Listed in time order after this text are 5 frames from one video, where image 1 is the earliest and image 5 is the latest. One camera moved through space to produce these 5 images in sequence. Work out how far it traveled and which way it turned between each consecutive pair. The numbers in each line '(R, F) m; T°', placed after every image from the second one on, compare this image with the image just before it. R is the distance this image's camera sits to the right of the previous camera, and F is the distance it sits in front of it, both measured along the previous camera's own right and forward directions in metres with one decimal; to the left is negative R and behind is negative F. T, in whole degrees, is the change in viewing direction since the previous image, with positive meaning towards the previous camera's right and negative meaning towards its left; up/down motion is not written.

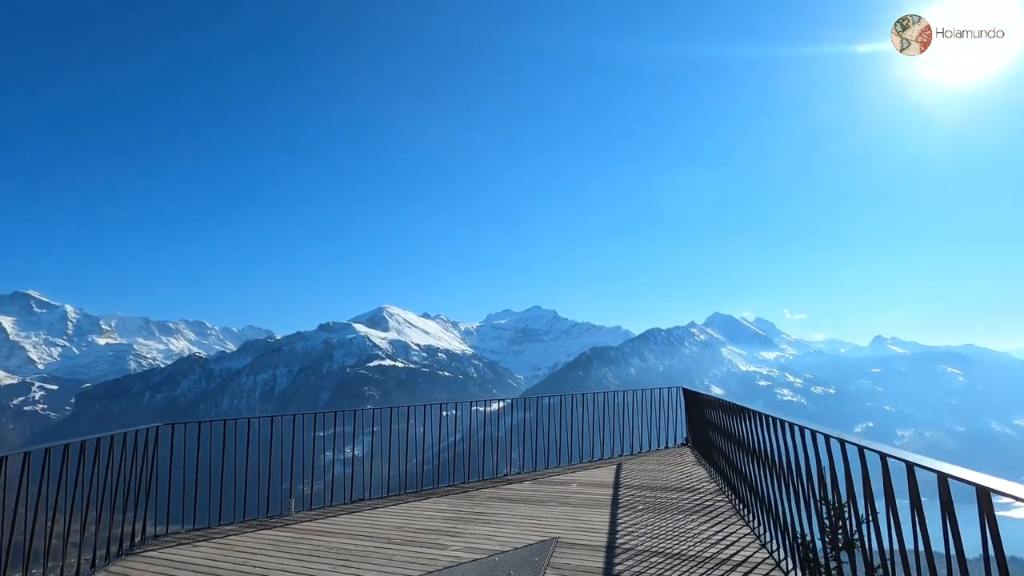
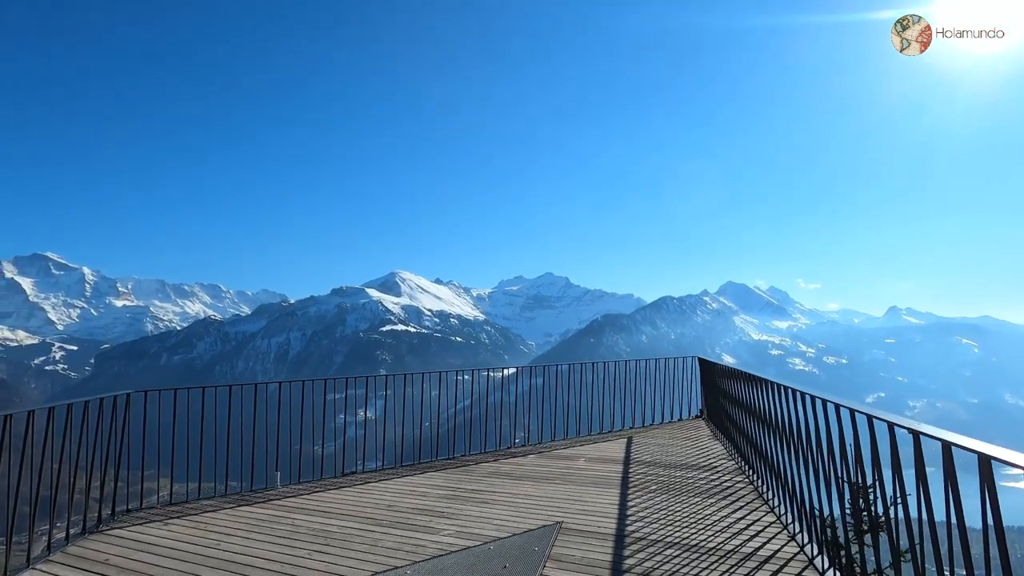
(+0.1, +0.5) m; -1°
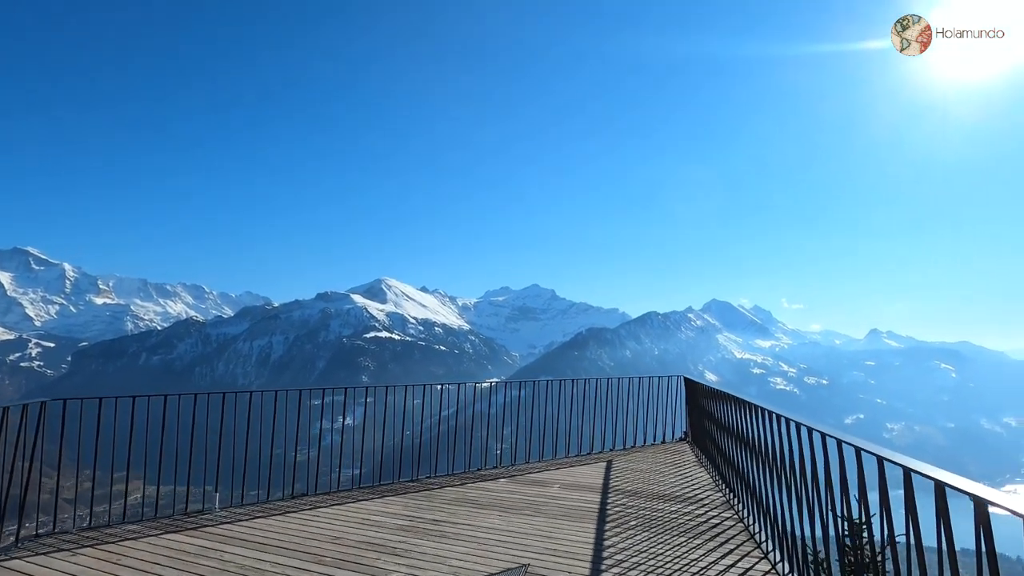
(+0.1, +0.5) m; +1°
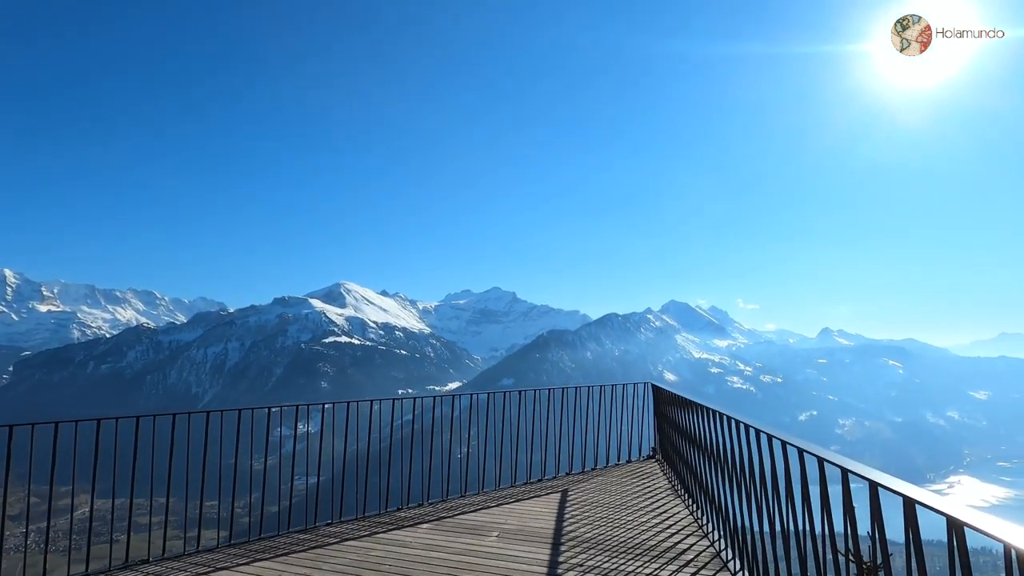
(+0.3, +1.3) m; +4°
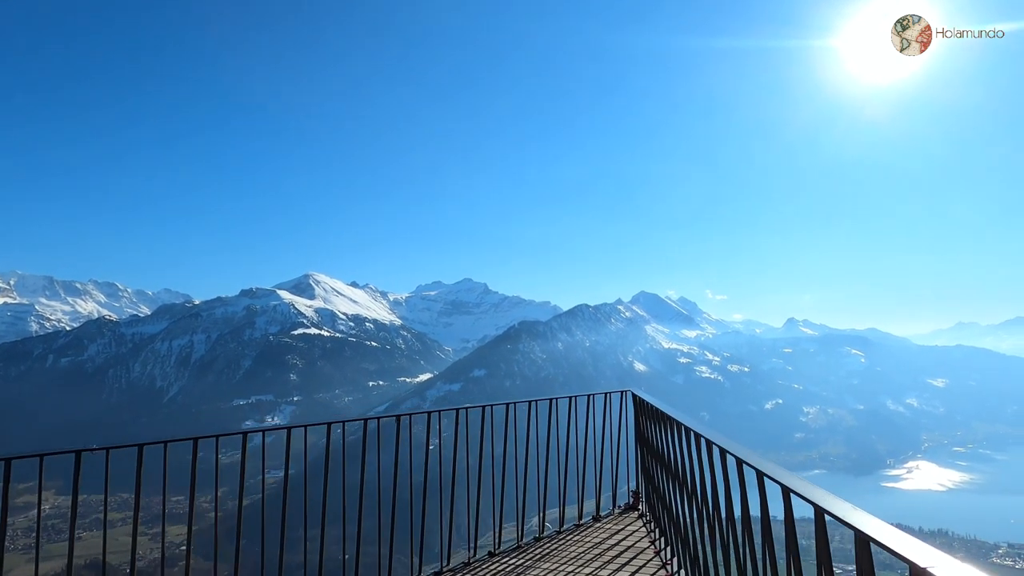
(+0.1, +1.0) m; +3°
